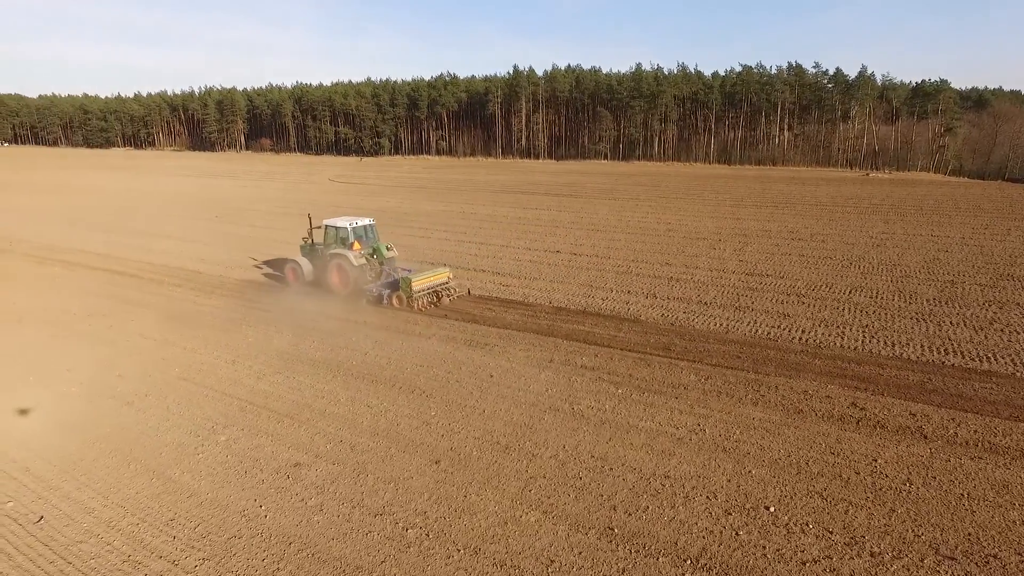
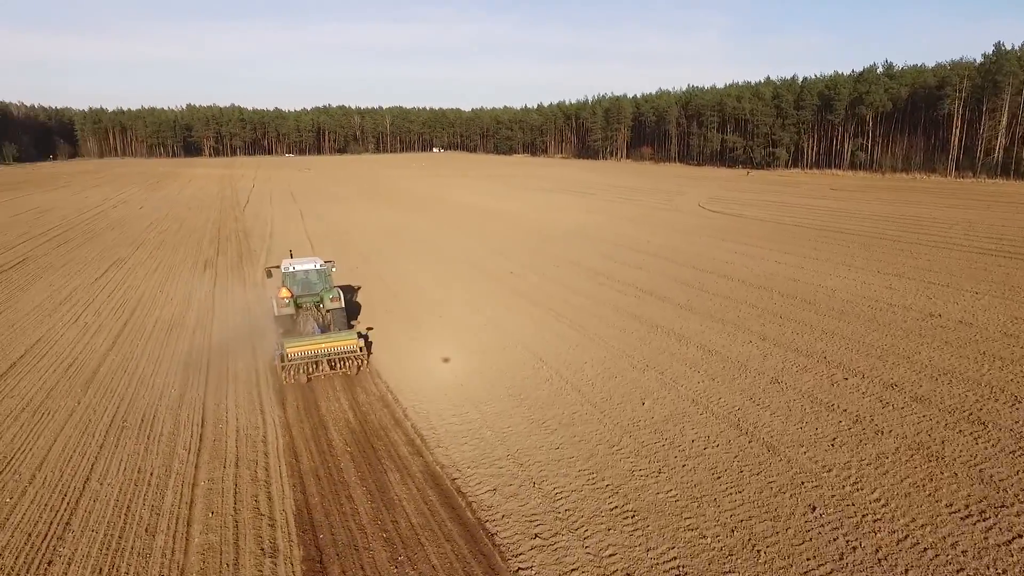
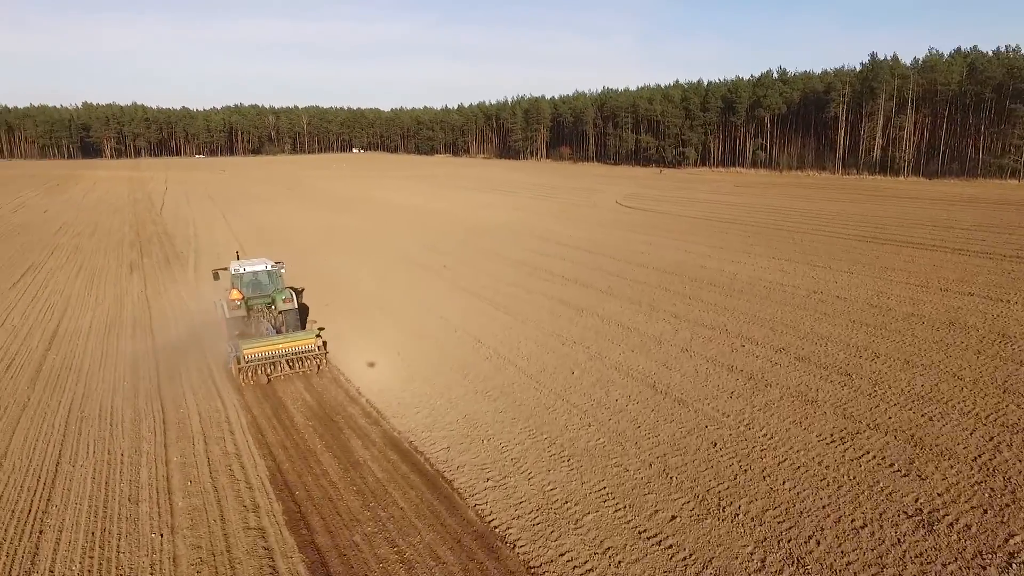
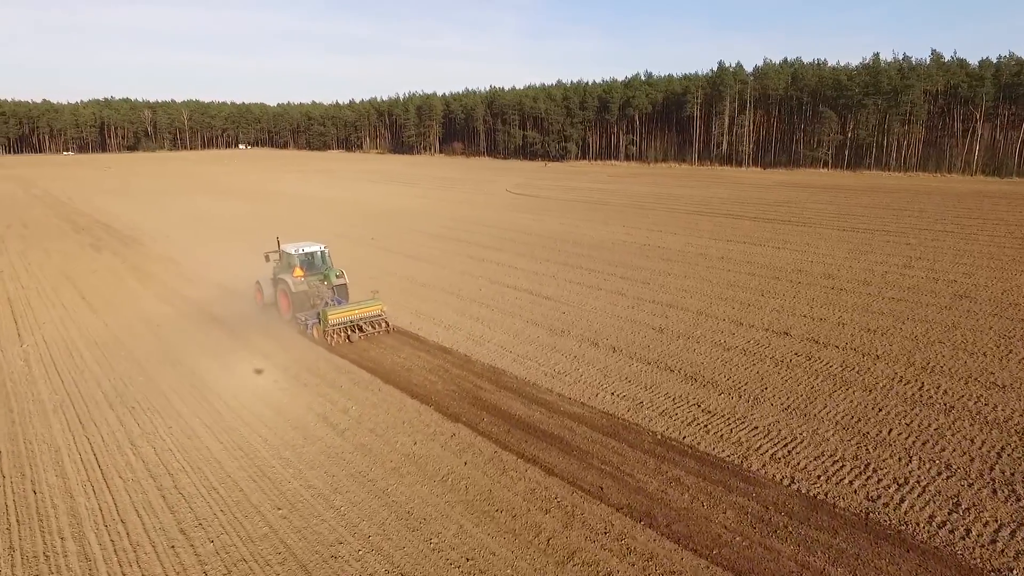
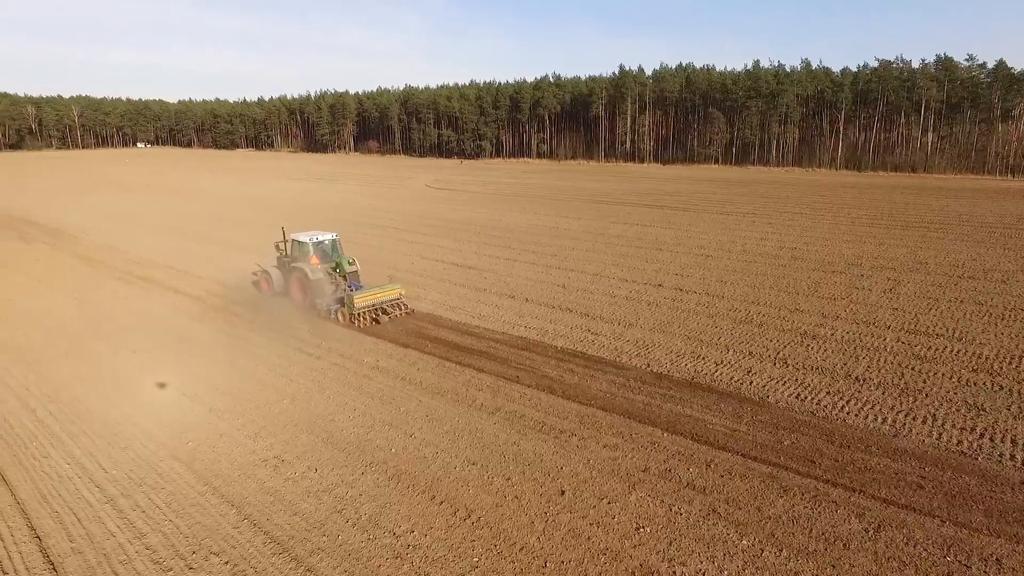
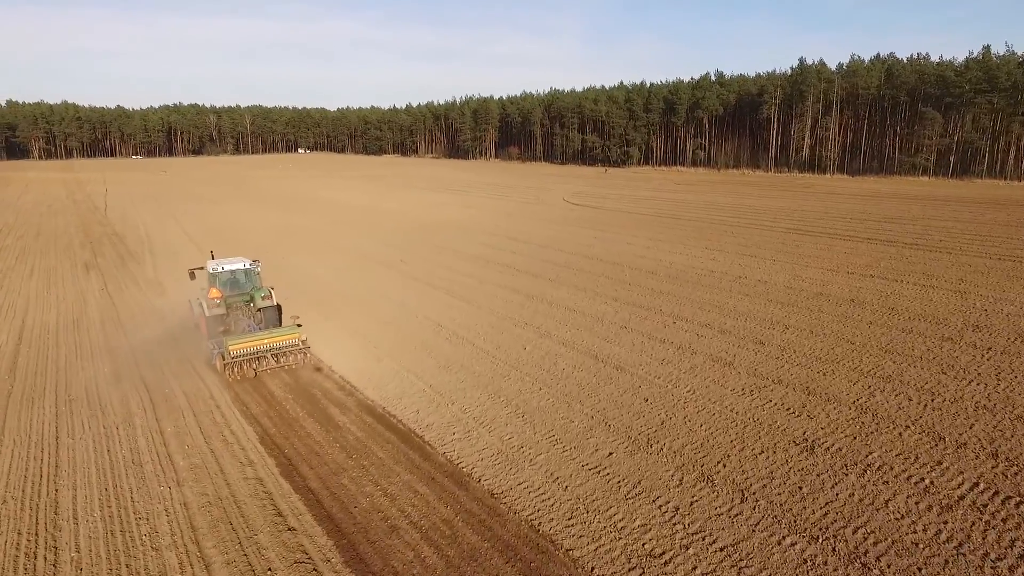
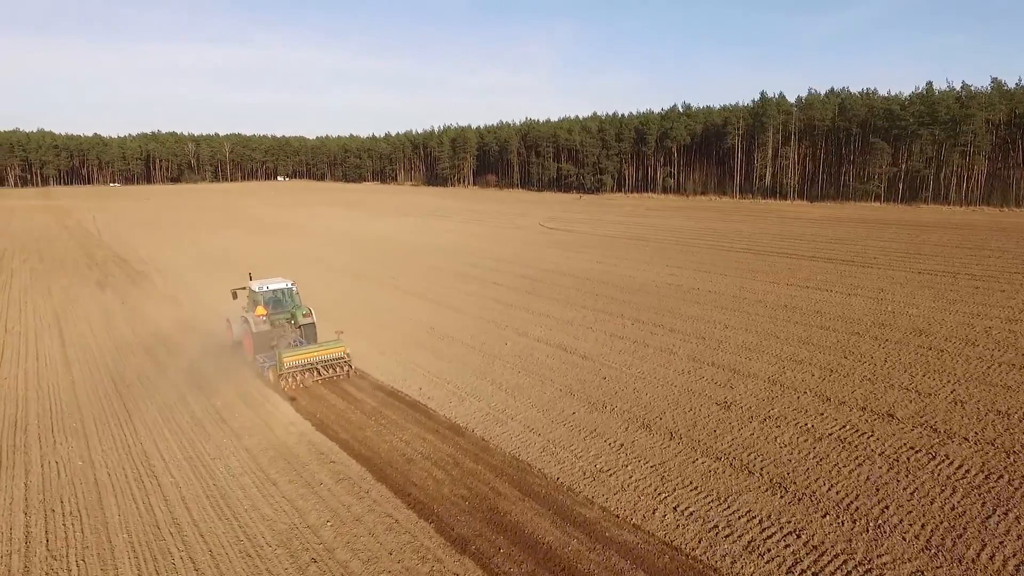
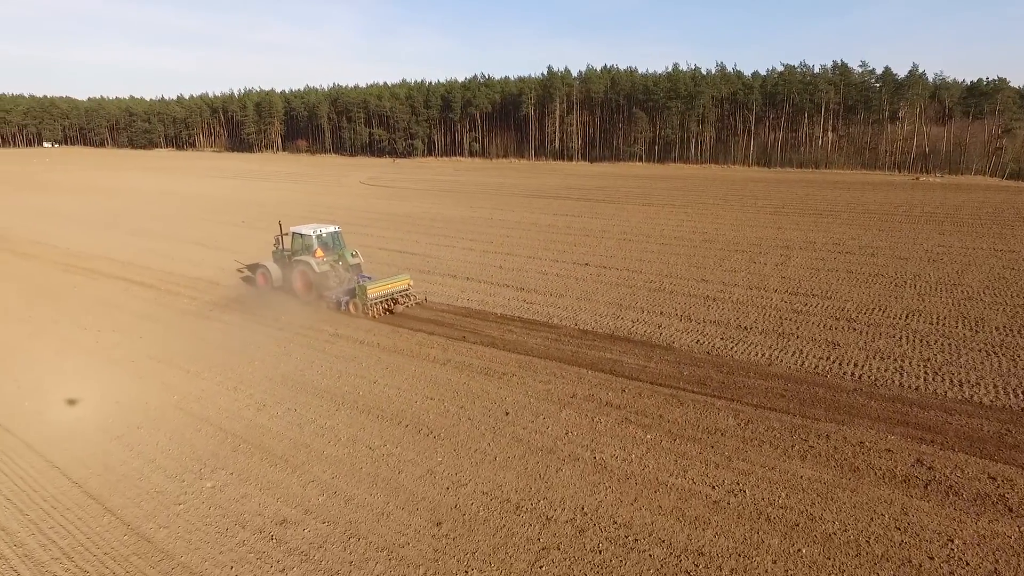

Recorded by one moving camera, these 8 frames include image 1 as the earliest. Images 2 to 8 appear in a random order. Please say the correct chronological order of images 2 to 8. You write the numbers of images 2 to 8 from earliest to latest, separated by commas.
8, 5, 4, 7, 6, 3, 2
